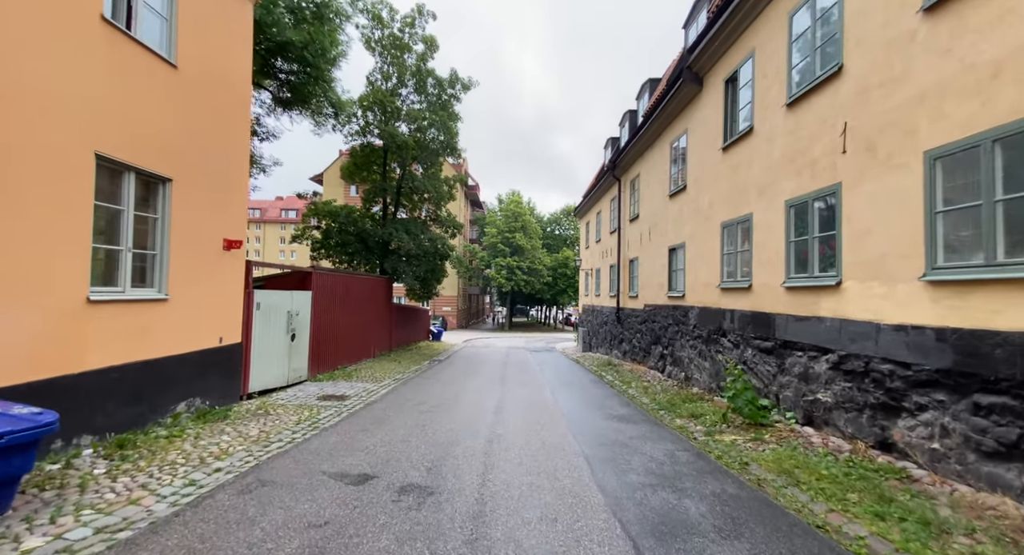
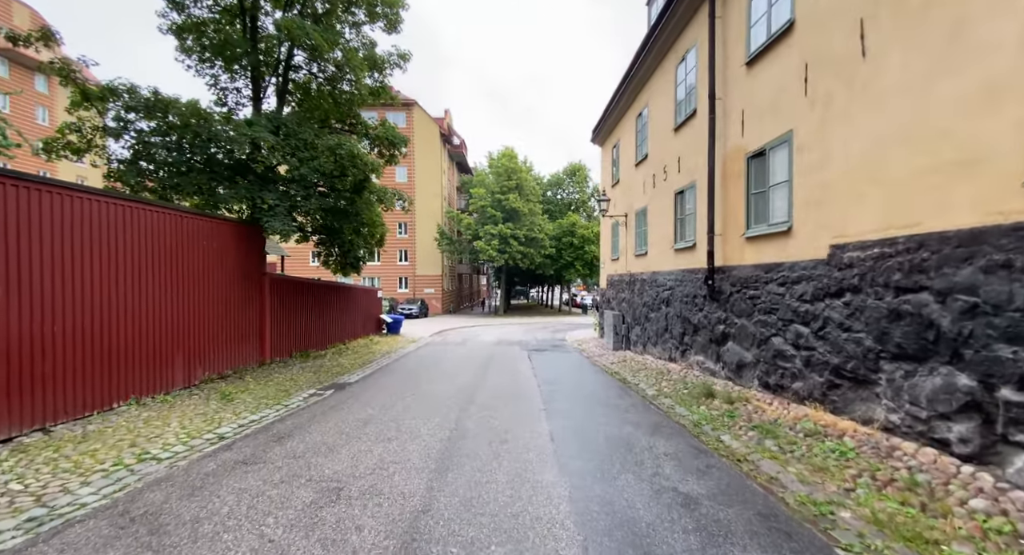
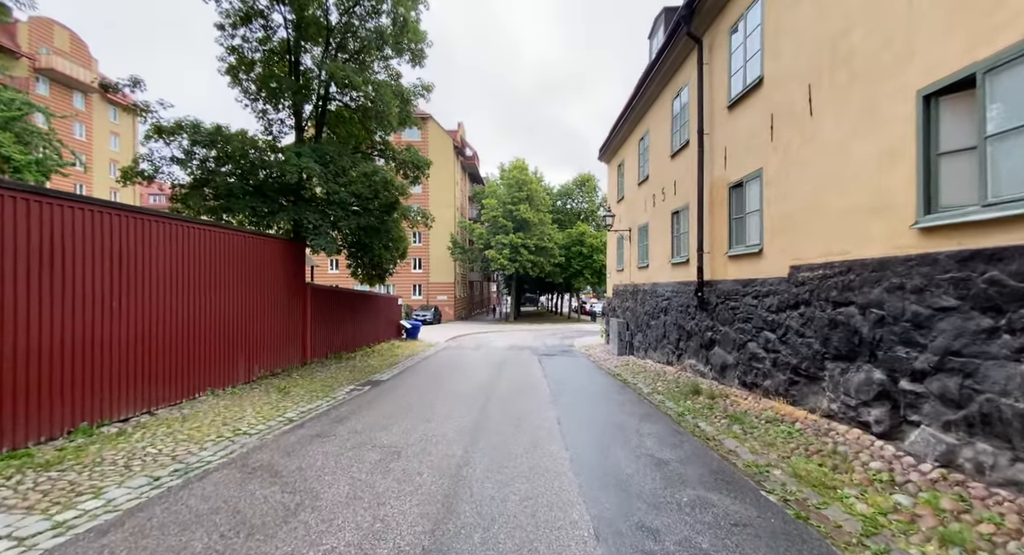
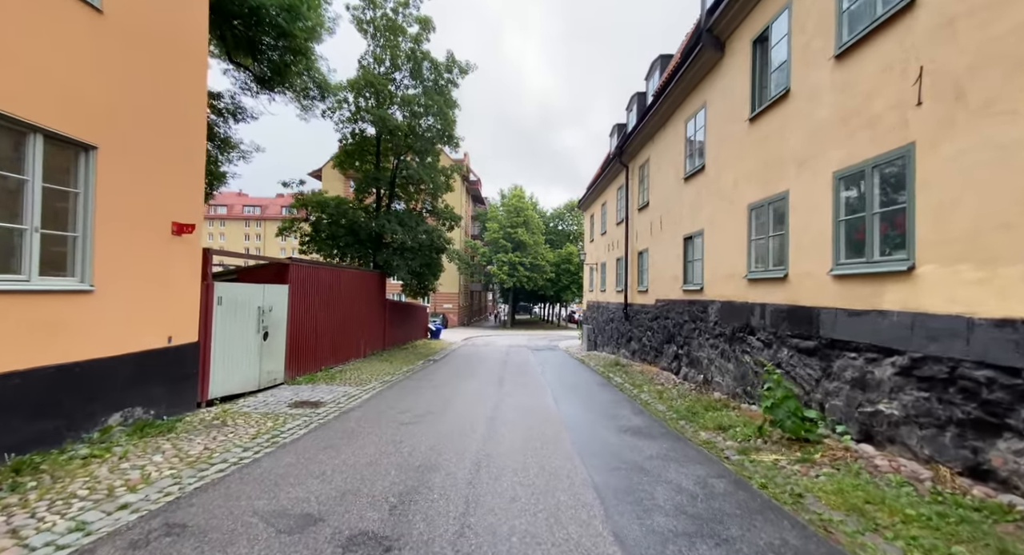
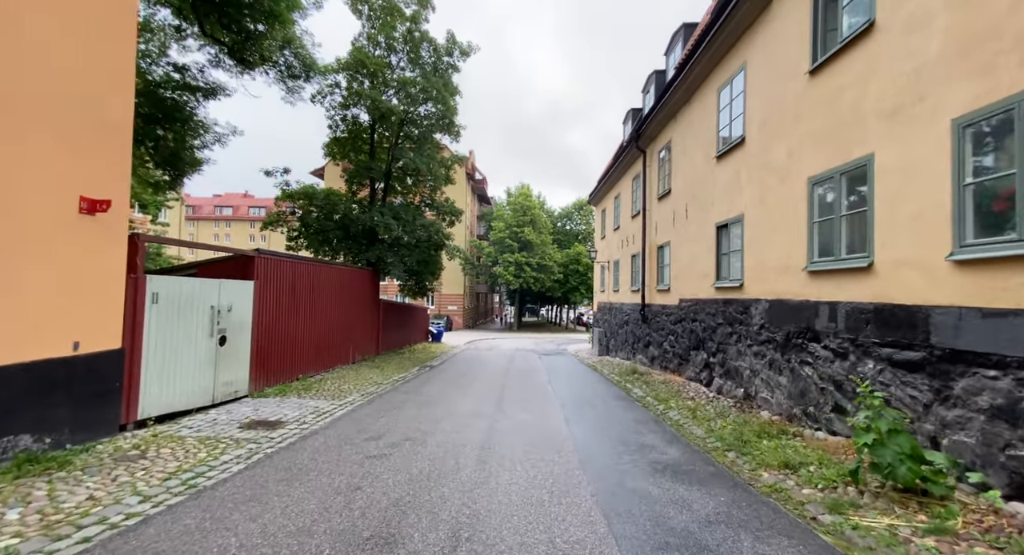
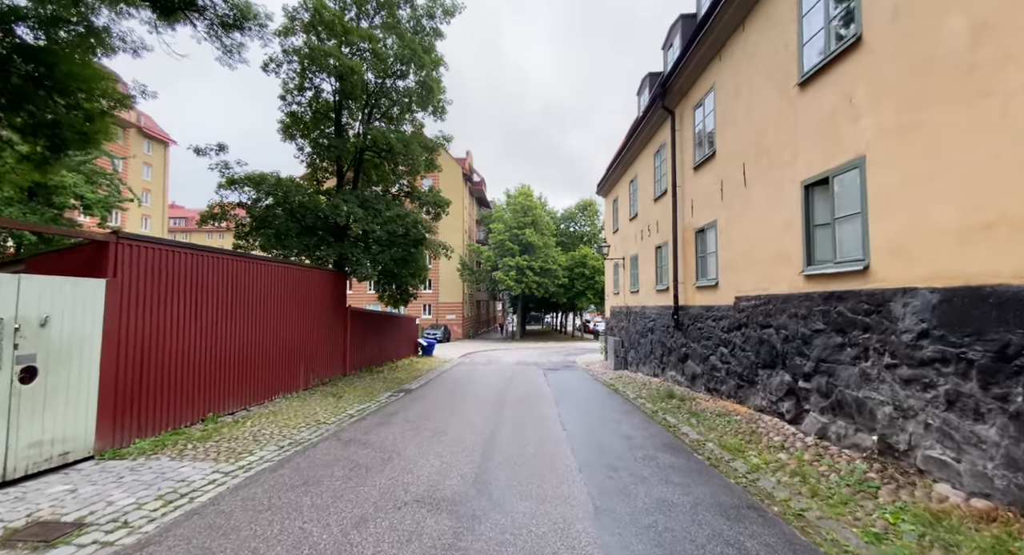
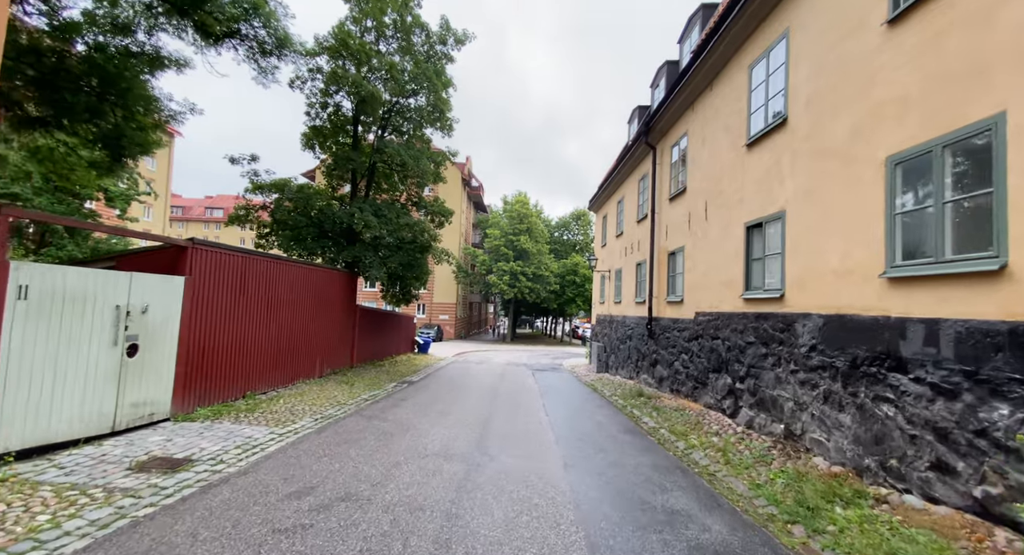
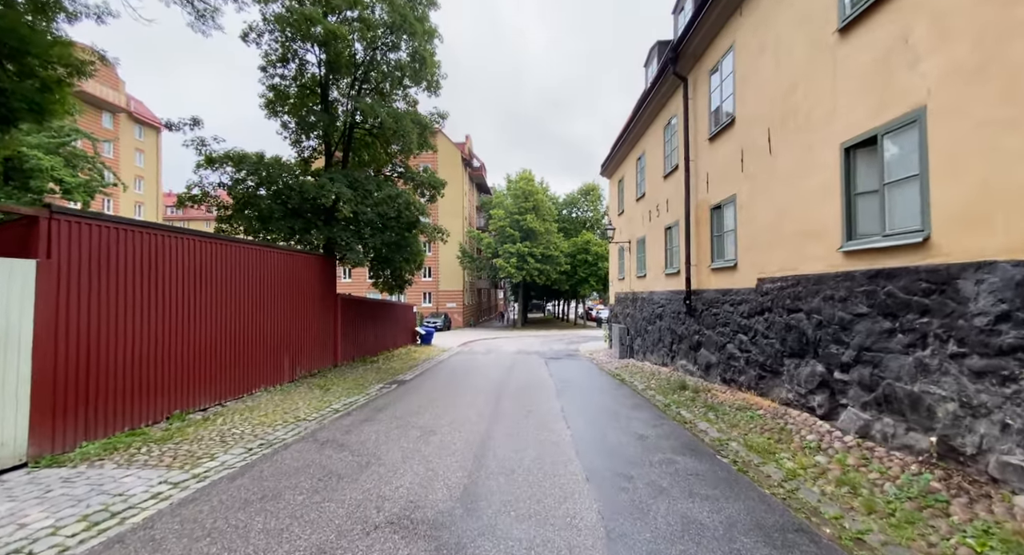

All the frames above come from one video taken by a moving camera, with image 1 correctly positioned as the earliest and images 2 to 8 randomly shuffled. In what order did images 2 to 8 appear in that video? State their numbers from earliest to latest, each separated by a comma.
4, 5, 7, 6, 8, 3, 2
